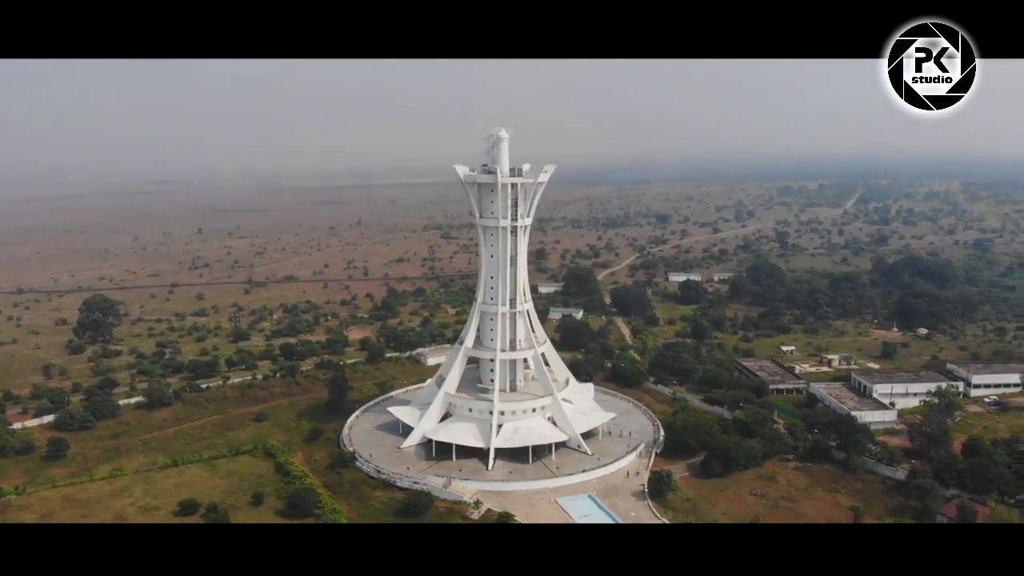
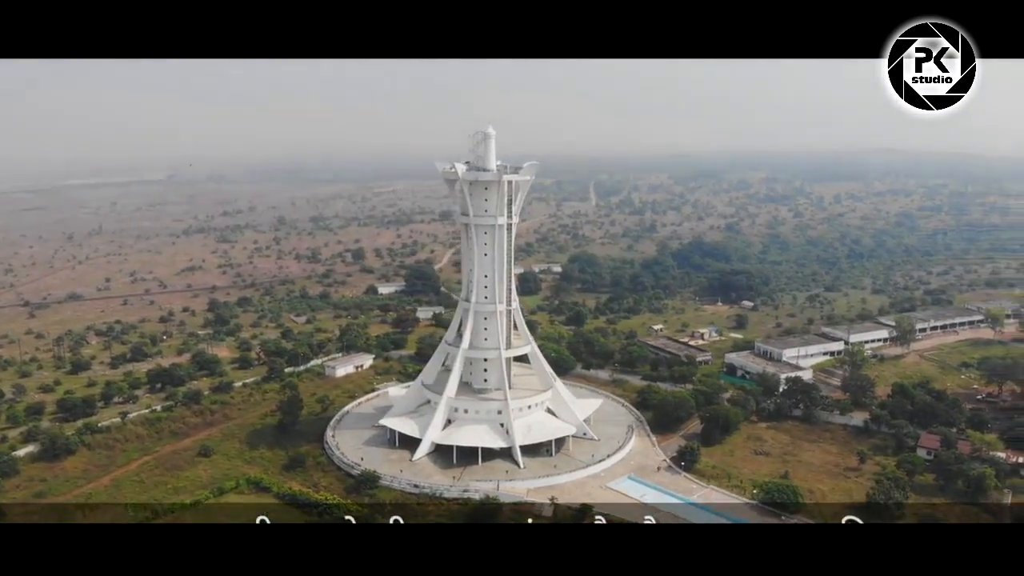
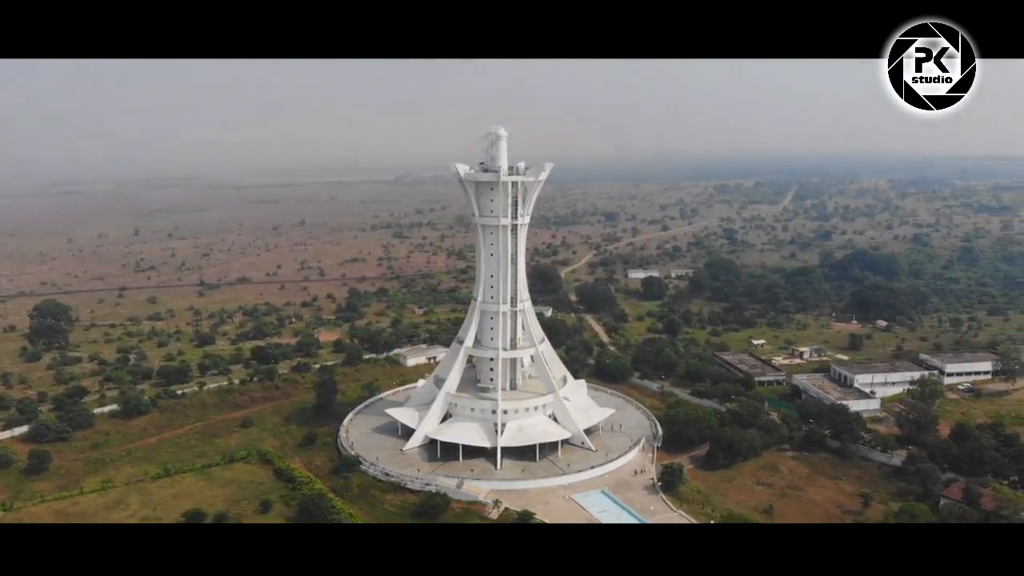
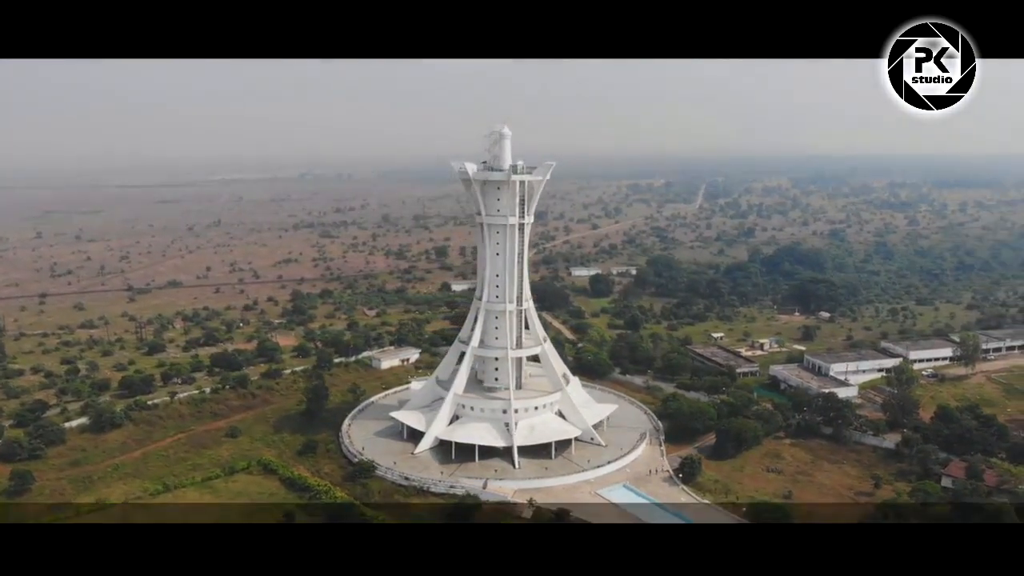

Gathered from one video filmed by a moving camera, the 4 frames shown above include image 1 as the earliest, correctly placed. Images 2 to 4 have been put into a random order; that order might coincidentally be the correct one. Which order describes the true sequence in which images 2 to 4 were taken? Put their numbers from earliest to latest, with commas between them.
3, 4, 2
